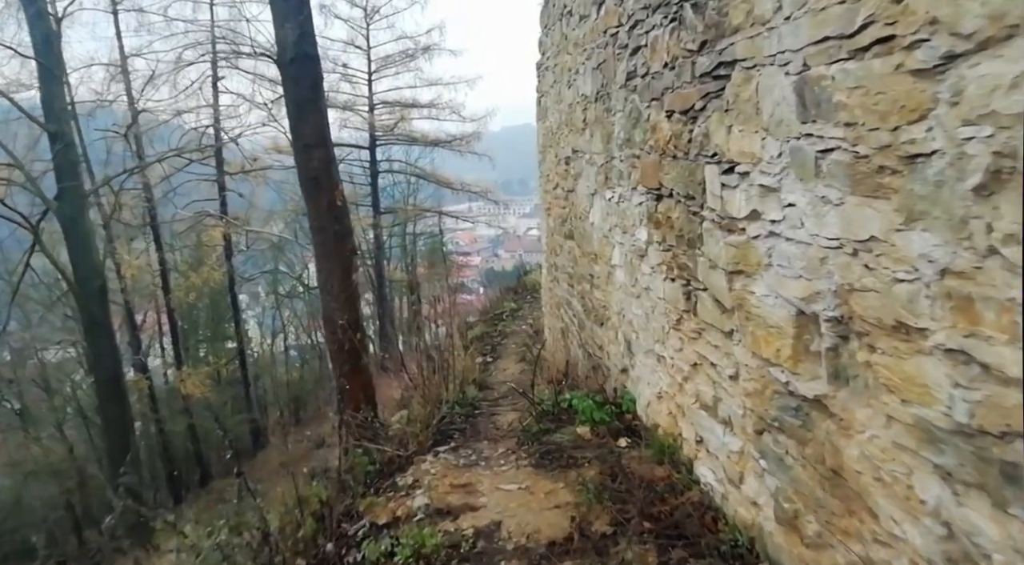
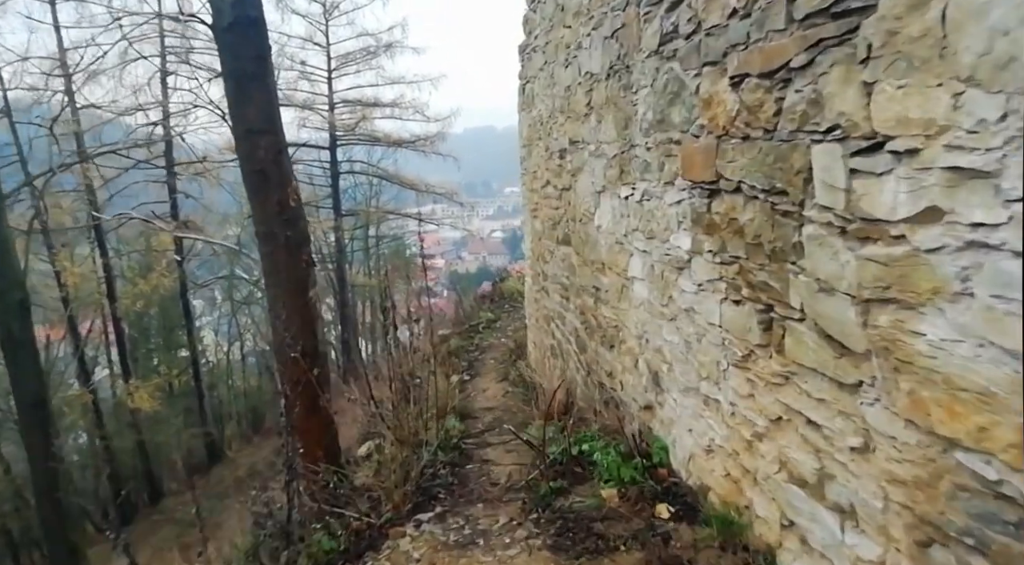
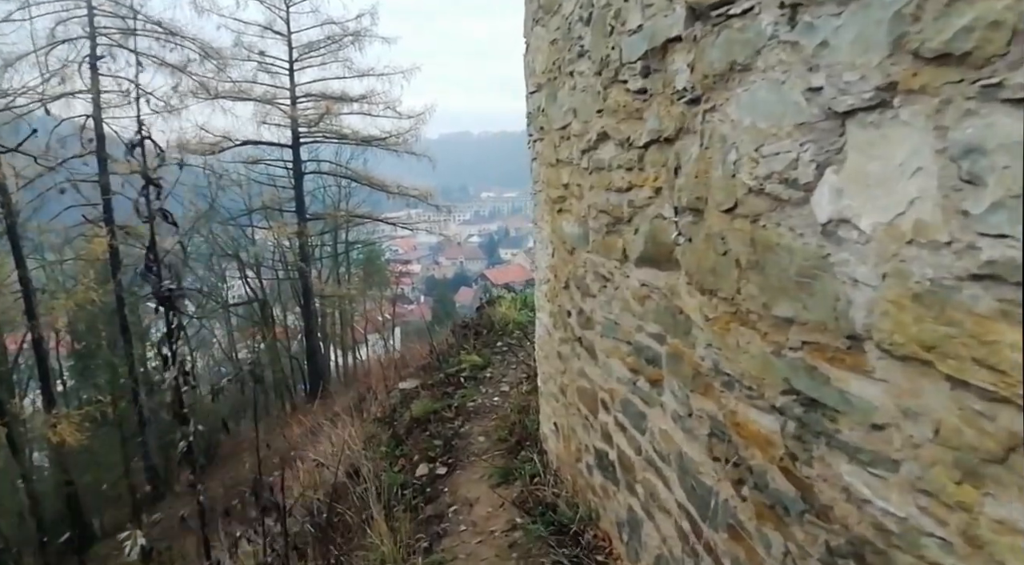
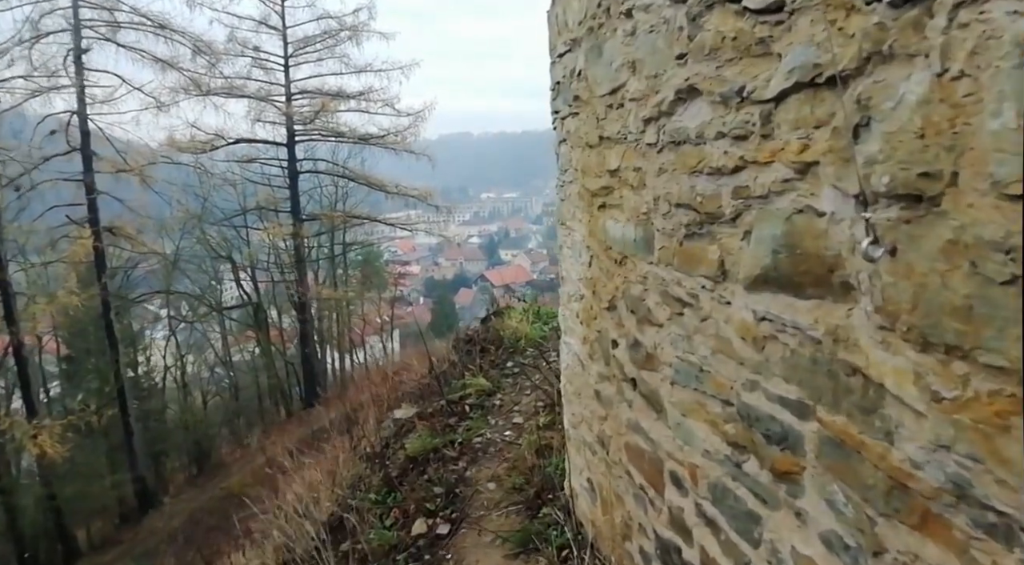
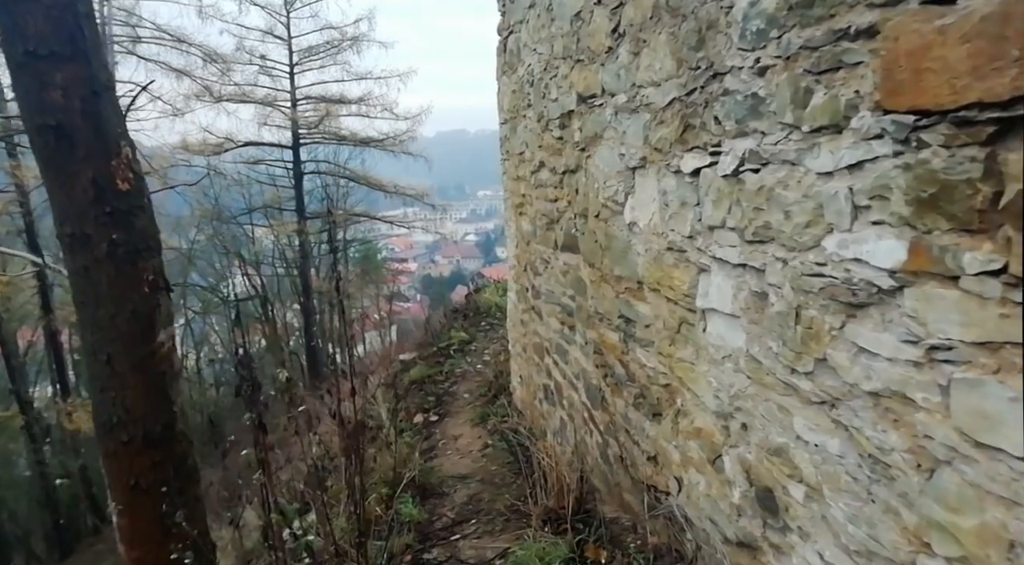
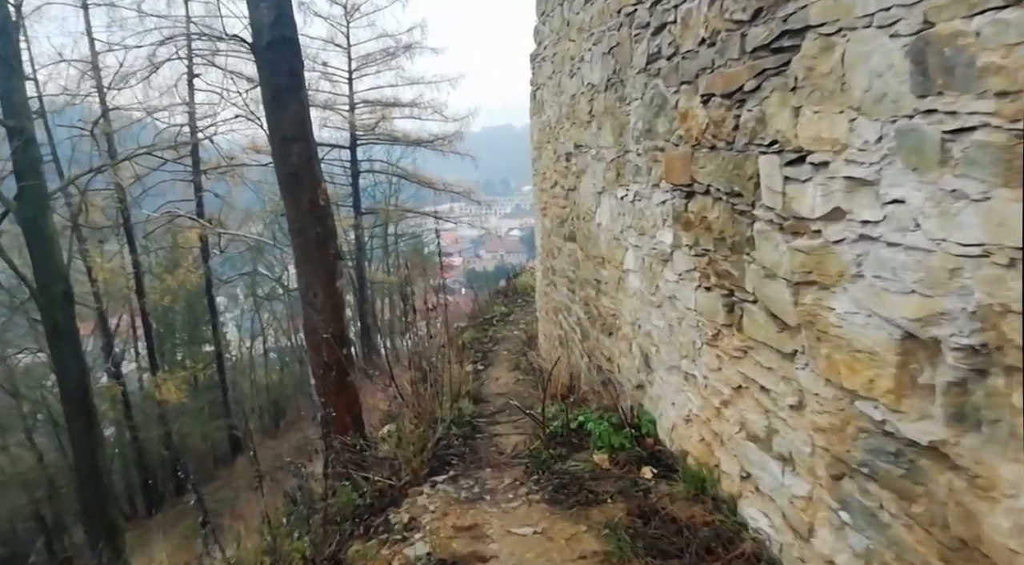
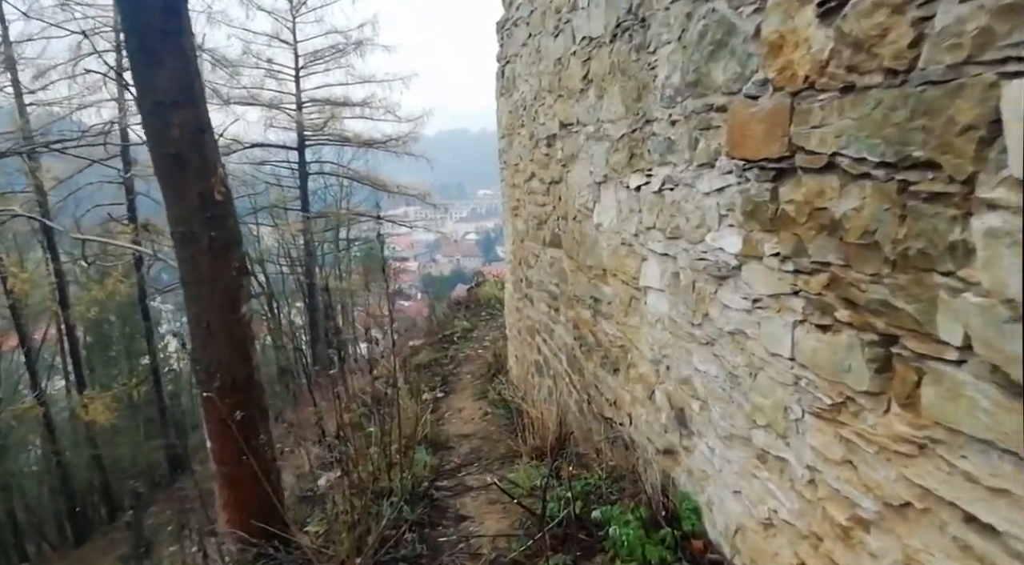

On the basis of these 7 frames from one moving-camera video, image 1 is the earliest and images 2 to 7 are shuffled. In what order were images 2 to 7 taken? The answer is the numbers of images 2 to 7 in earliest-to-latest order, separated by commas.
6, 2, 7, 5, 3, 4
